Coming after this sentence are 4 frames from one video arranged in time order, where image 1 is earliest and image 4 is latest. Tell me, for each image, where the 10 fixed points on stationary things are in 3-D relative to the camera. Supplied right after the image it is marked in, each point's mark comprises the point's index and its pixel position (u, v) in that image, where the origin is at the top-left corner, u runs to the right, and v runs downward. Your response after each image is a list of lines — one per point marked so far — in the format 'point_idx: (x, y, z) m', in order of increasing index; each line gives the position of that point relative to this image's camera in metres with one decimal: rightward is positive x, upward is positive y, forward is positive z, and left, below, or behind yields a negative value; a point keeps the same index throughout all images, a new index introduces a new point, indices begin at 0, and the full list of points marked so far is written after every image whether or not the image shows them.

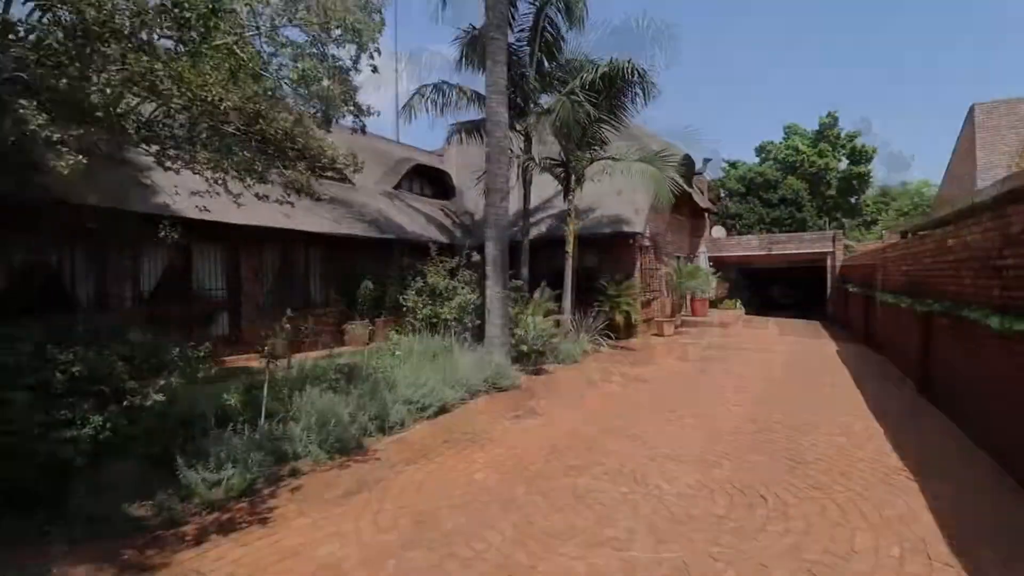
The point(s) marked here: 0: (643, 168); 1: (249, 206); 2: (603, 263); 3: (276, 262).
0: (+2.9, +2.8, +11.4) m
1: (-5.8, +1.8, +10.6) m
2: (+2.9, +0.8, +15.3) m
3: (-5.8, +0.6, +12.1) m
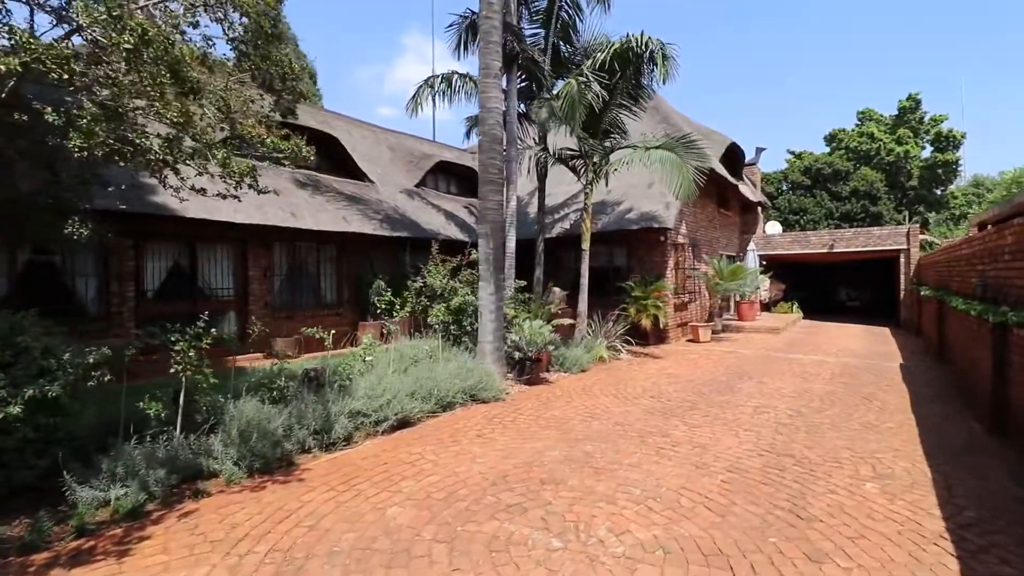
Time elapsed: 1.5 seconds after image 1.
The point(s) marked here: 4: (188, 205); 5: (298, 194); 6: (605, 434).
0: (+3.1, +2.8, +10.2) m
1: (-5.7, +1.8, +10.5) m
2: (+3.5, +0.8, +14.2) m
3: (-5.5, +0.6, +12.0) m
4: (-6.4, +1.7, +9.5) m
5: (-5.2, +2.3, +11.8) m
6: (+1.1, -1.7, +5.7) m
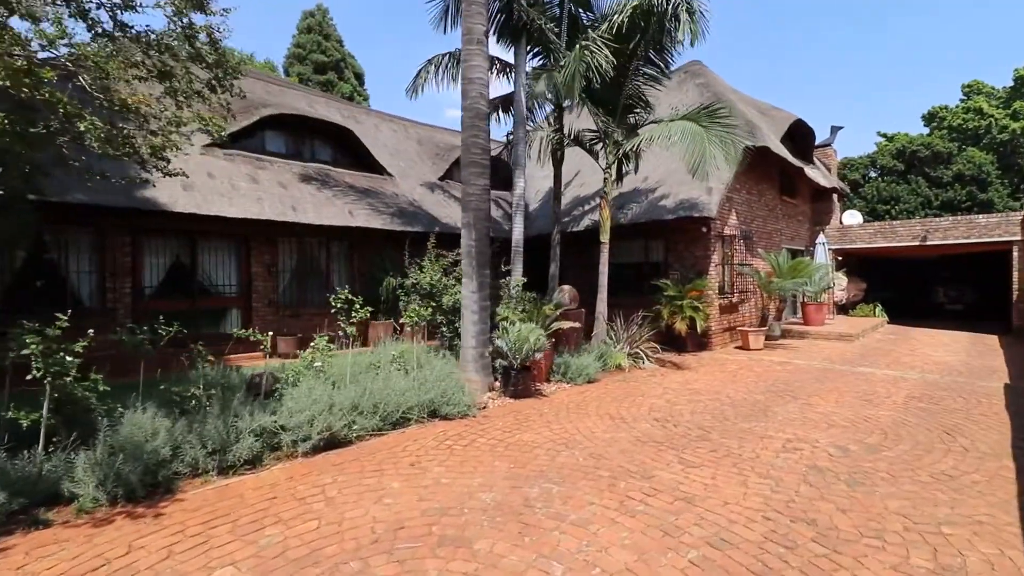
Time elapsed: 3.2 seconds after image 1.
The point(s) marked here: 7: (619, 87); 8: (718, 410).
0: (+3.1, +2.8, +8.7) m
1: (-5.5, +1.9, +10.1) m
2: (+4.1, +0.8, +12.5) m
3: (-5.2, +0.7, +11.6) m
4: (-6.3, +1.7, +9.2) m
5: (-4.9, +2.3, +11.4) m
6: (+0.5, -1.7, +4.5) m
7: (+2.0, +3.9, +9.4) m
8: (+2.8, -1.7, +6.6) m
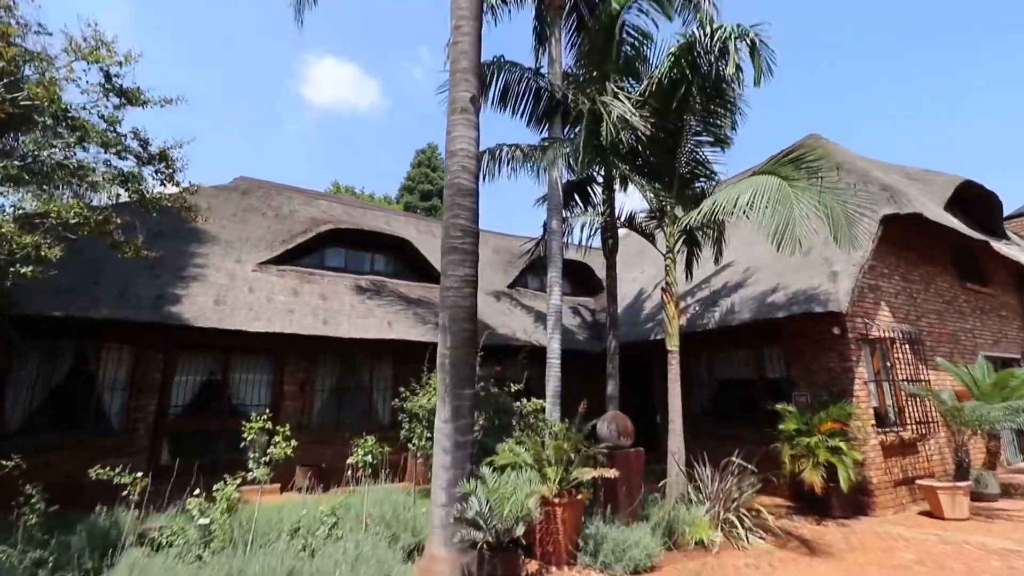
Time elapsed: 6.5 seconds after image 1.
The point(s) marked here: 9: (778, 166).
0: (+3.3, +1.2, +6.2) m
1: (-4.6, -0.5, +9.7) m
2: (+5.2, -1.6, +9.1) m
3: (-4.0, -2.0, +10.7) m
4: (-5.7, -0.4, +9.0) m
5: (-3.7, -0.3, +10.8) m
6: (-0.4, -2.3, +2.0) m
7: (+2.5, +2.0, +7.5) m
8: (+2.4, -2.7, +3.4) m
9: (+3.6, +1.6, +6.5) m
